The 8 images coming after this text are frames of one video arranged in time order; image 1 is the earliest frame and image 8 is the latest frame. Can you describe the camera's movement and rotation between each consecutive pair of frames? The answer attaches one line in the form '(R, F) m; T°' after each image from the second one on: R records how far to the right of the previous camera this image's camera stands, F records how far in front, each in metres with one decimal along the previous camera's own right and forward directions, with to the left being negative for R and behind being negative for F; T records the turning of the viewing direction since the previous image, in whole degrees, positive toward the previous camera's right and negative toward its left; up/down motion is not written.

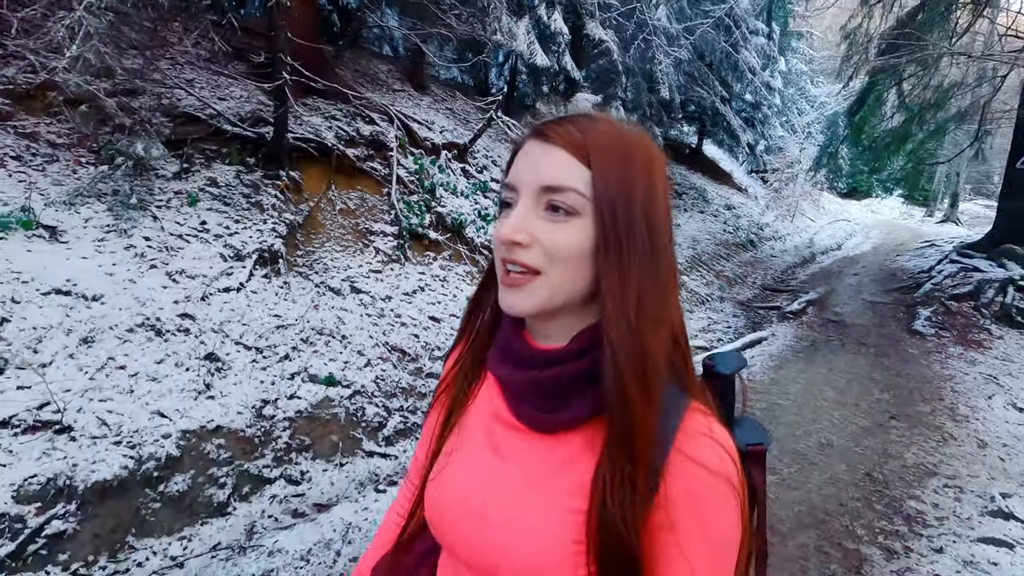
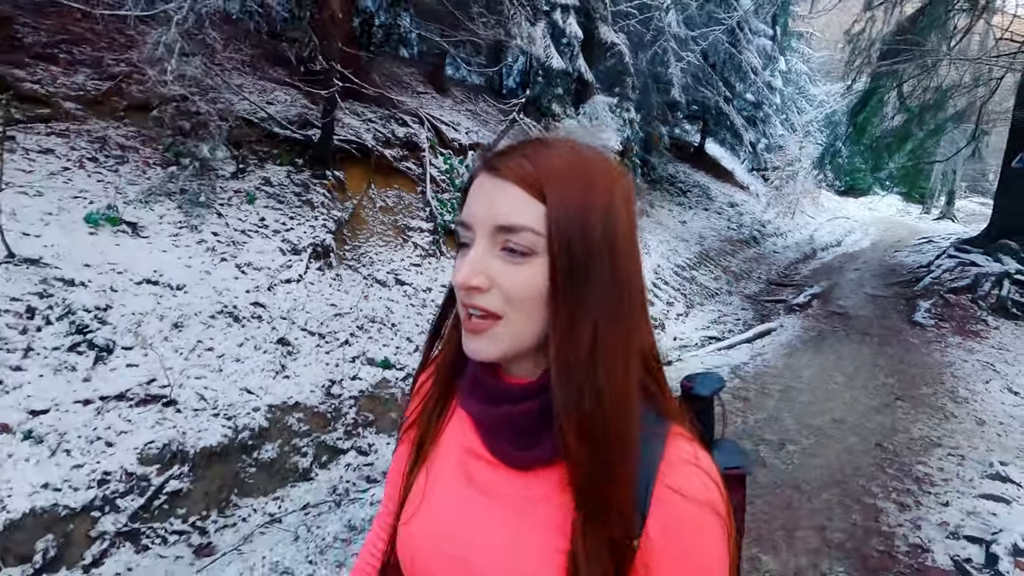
(-0.5, -0.5) m; 0°
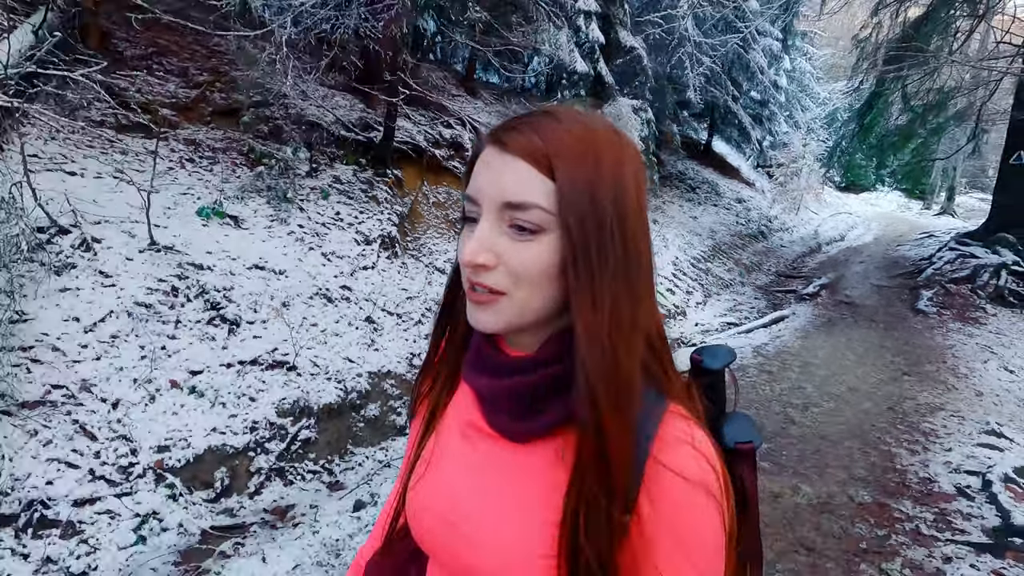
(-0.7, -0.8) m; 0°
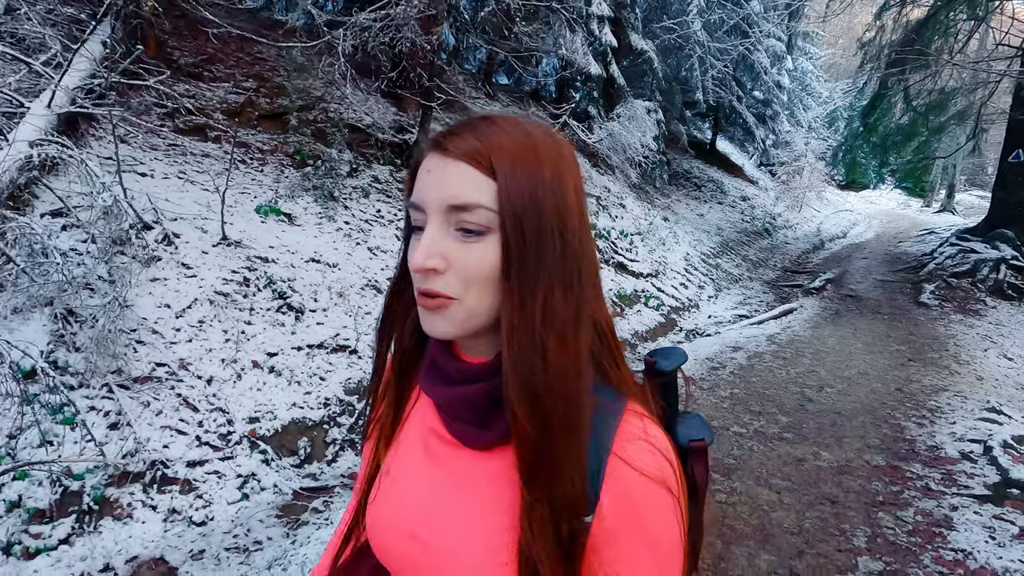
(-0.5, -0.5) m; 0°
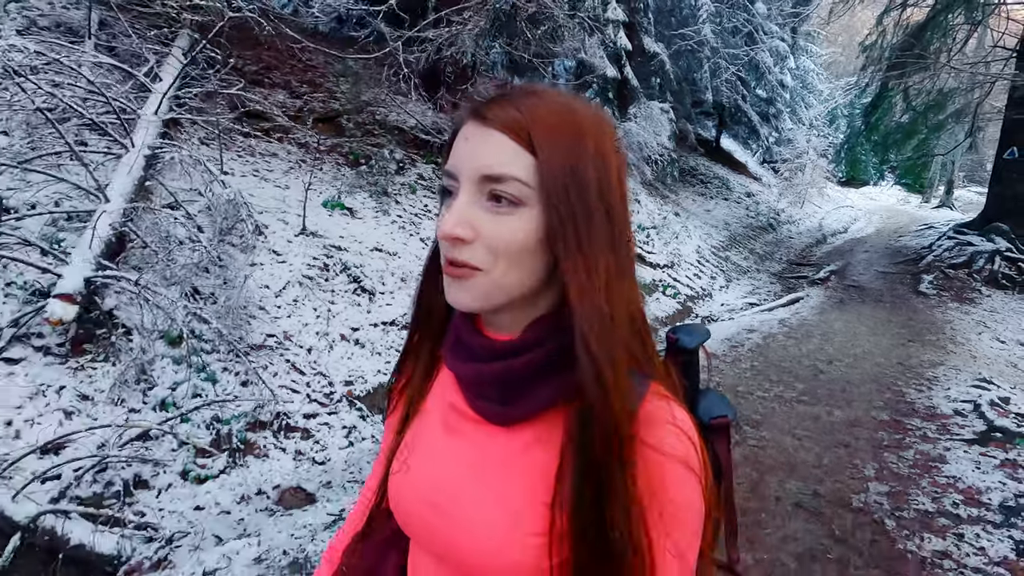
(-0.6, -0.8) m; 0°
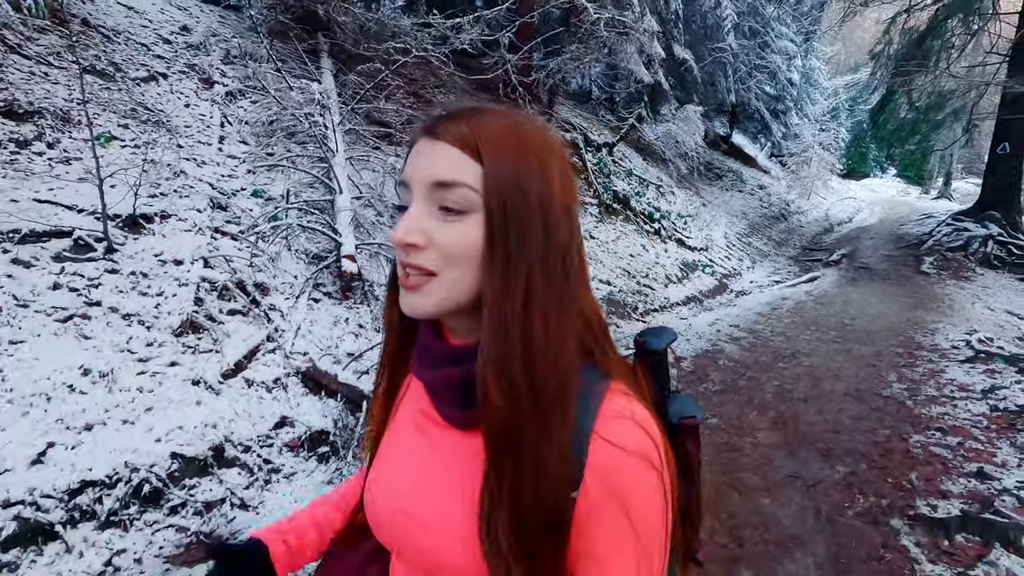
(-1.6, -1.9) m; 0°
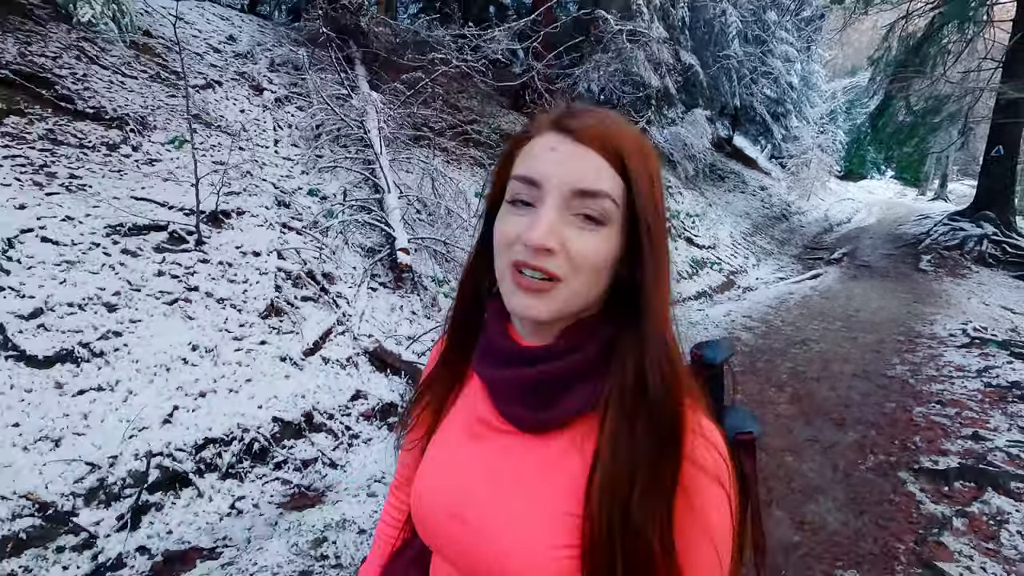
(-0.5, -0.6) m; 0°
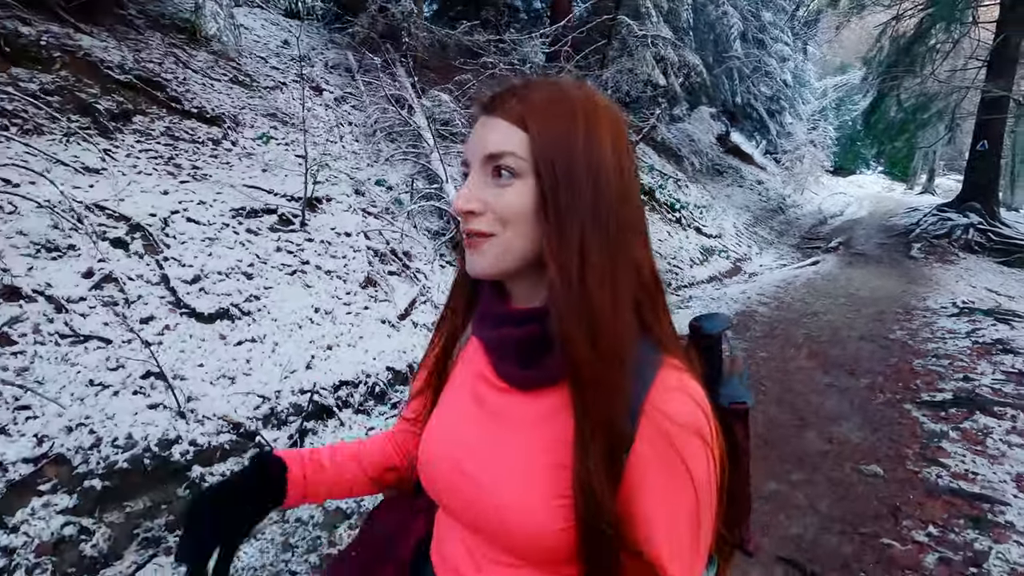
(-0.8, -0.9) m; +1°
